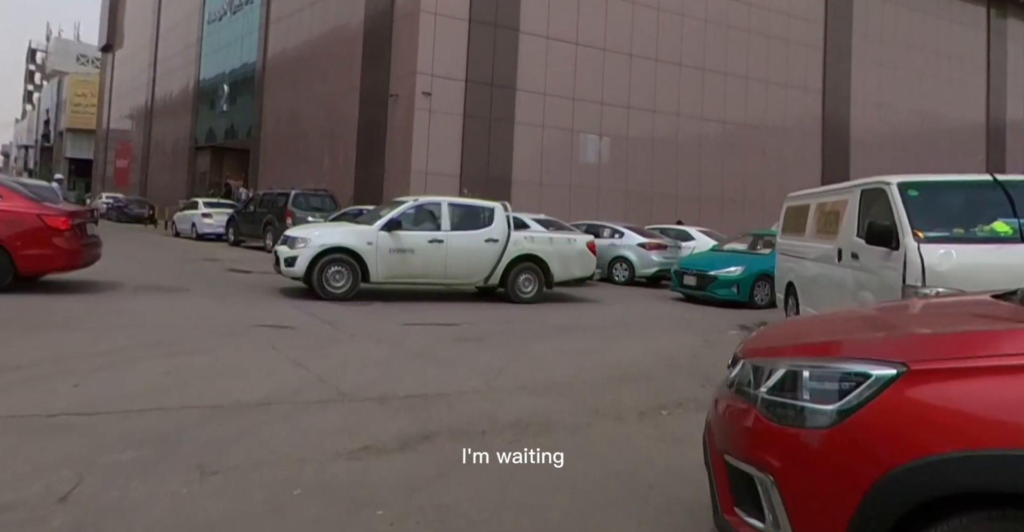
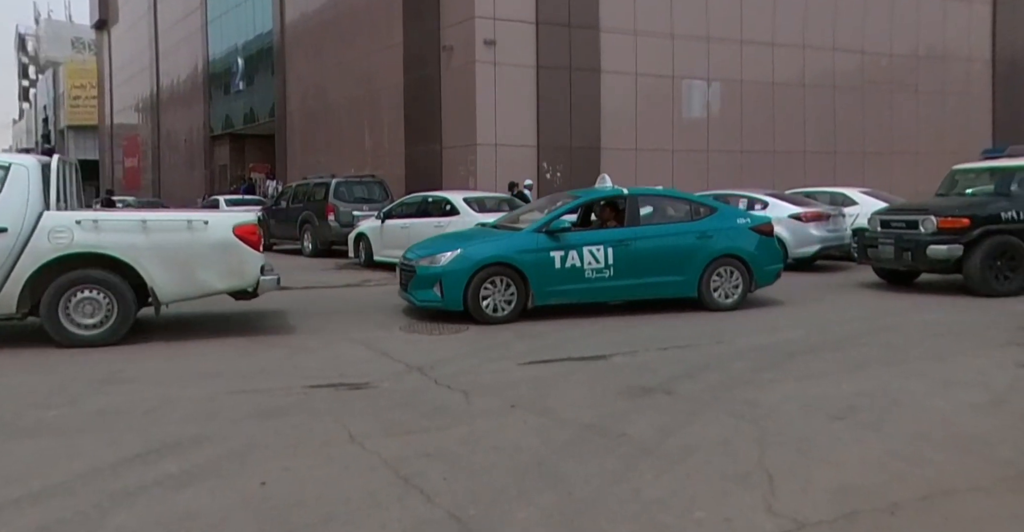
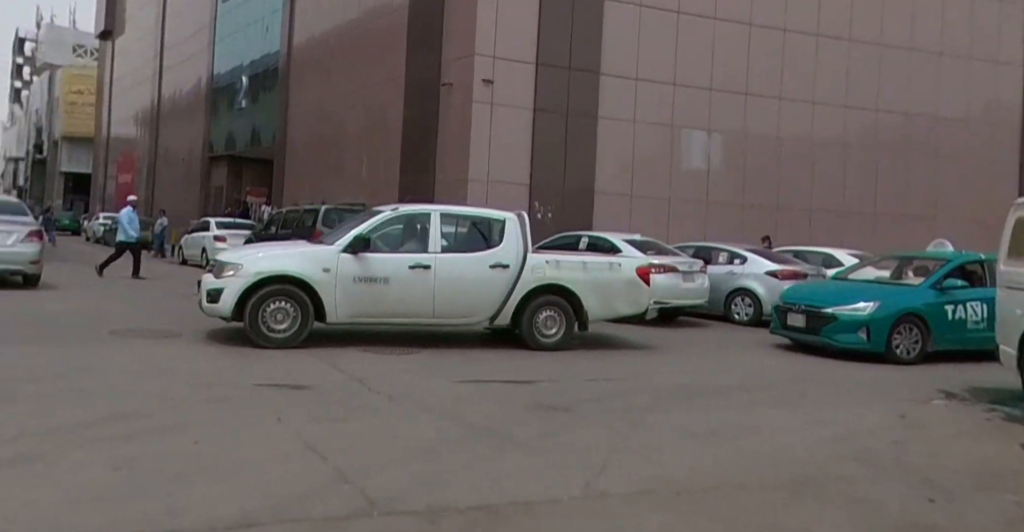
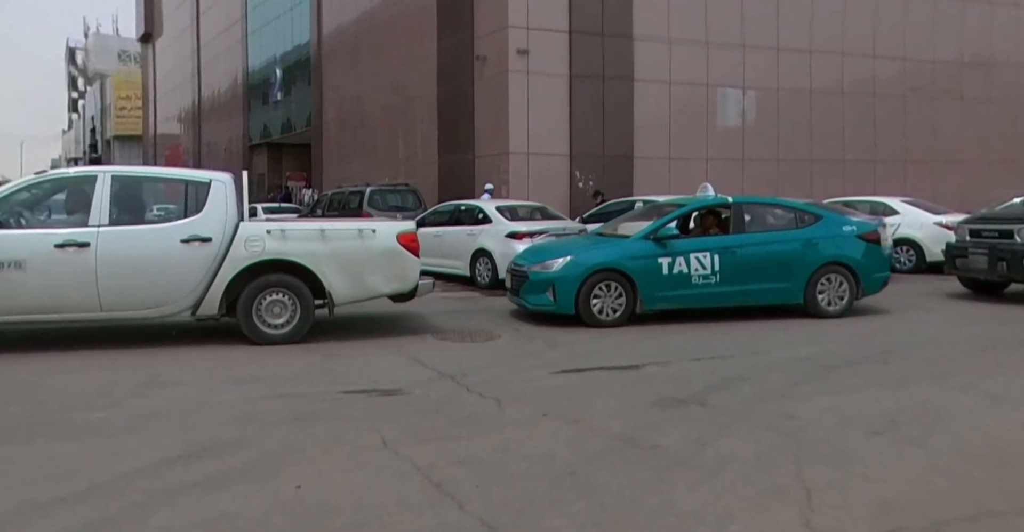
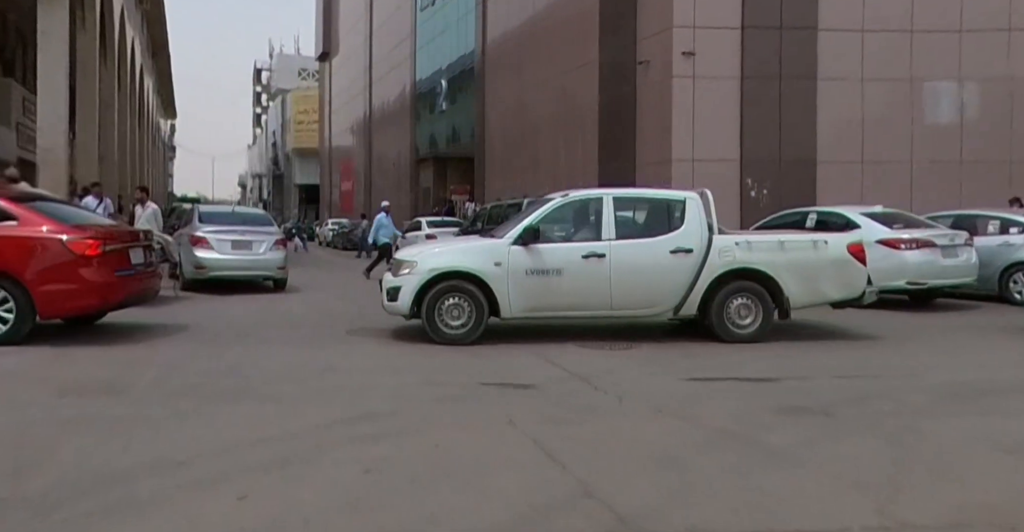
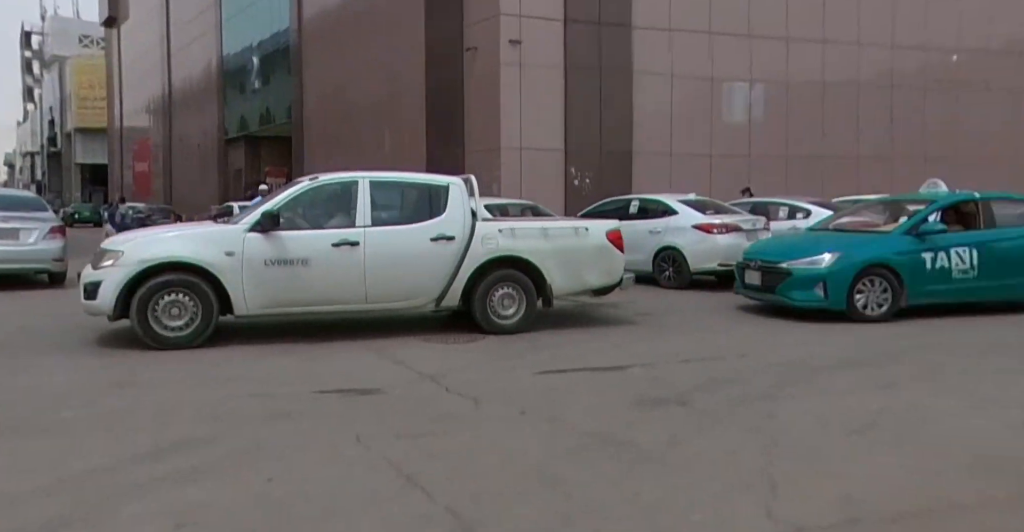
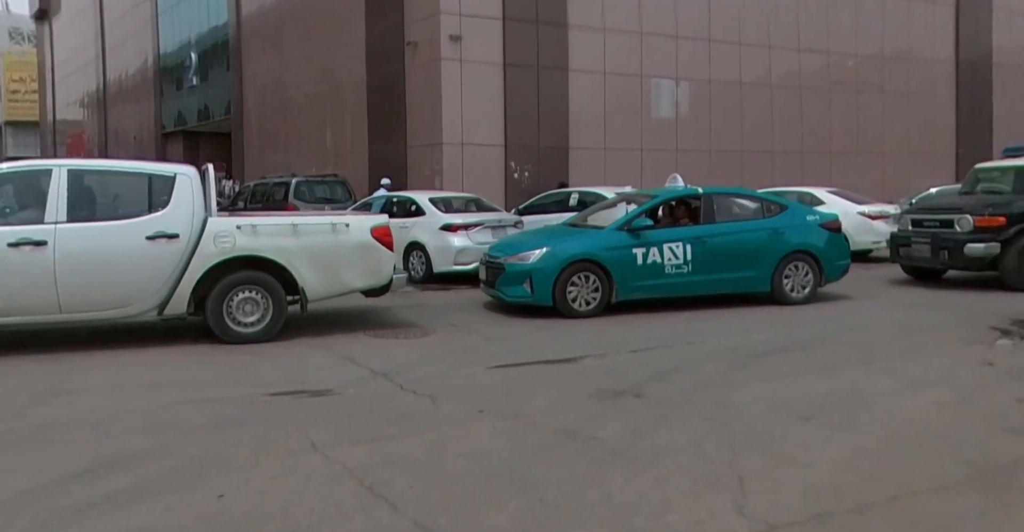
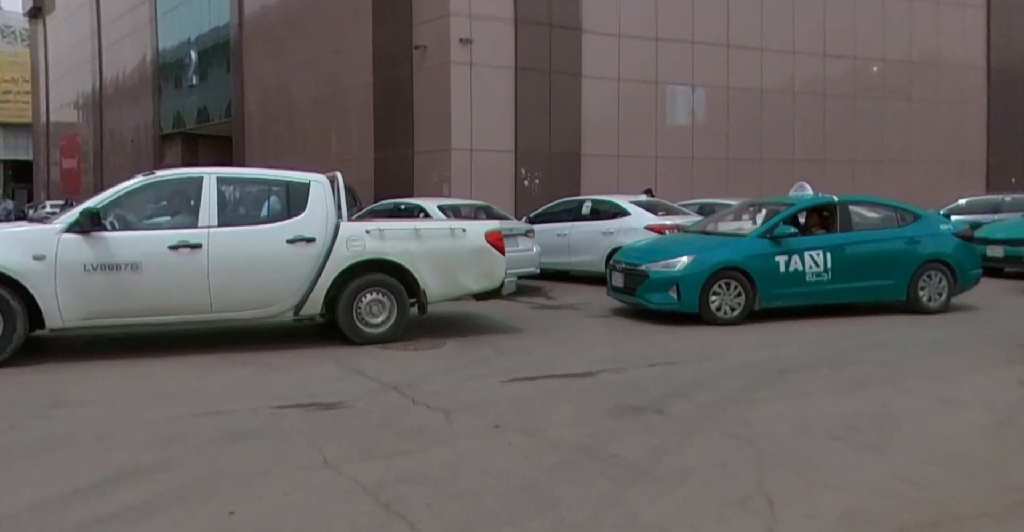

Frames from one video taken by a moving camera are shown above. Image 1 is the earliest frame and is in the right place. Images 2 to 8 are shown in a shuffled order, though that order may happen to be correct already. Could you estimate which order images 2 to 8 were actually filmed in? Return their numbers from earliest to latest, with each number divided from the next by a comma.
3, 5, 6, 8, 7, 4, 2
